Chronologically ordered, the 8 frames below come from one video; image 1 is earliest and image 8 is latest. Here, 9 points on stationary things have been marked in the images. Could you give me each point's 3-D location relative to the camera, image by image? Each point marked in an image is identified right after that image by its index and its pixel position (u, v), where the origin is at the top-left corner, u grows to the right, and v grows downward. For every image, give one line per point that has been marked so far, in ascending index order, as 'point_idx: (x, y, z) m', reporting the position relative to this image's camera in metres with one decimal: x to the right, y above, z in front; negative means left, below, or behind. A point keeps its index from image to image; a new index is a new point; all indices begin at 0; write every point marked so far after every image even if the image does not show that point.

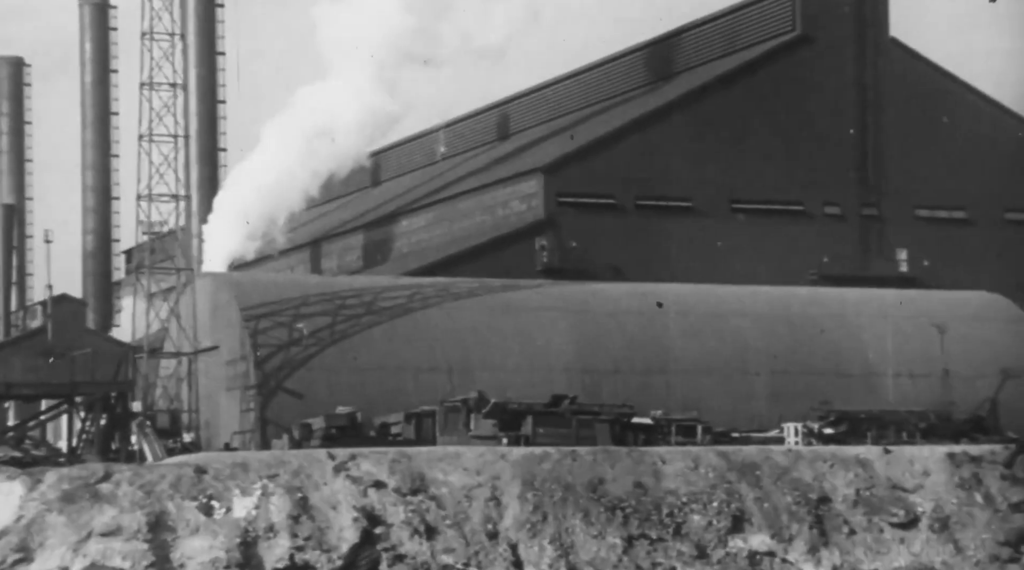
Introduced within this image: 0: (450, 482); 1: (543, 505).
0: (-0.6, -2.0, +19.3) m
1: (+0.3, -2.2, +19.3) m
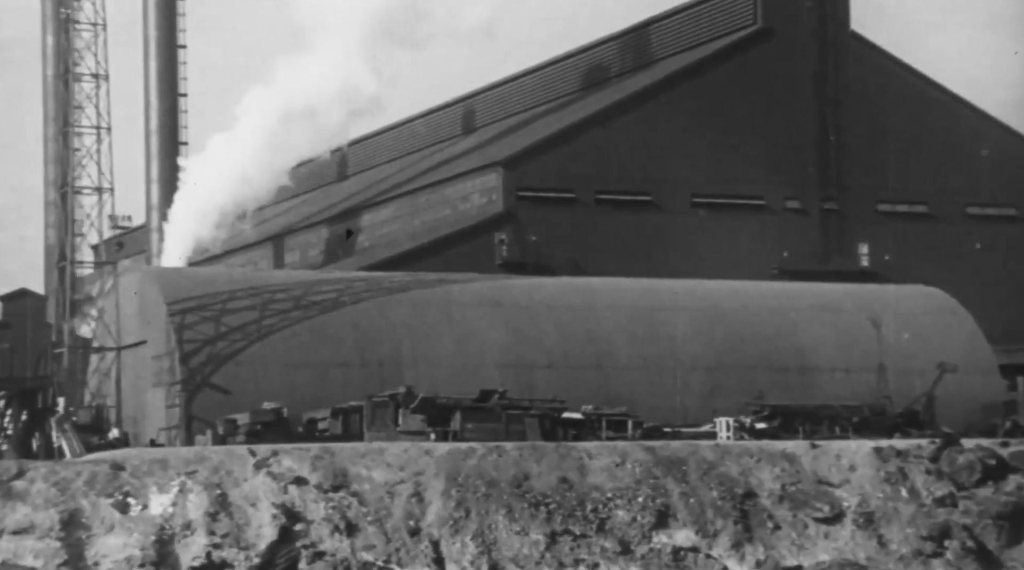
0: (-1.4, -2.0, +19.2) m
1: (-0.5, -2.2, +19.2) m
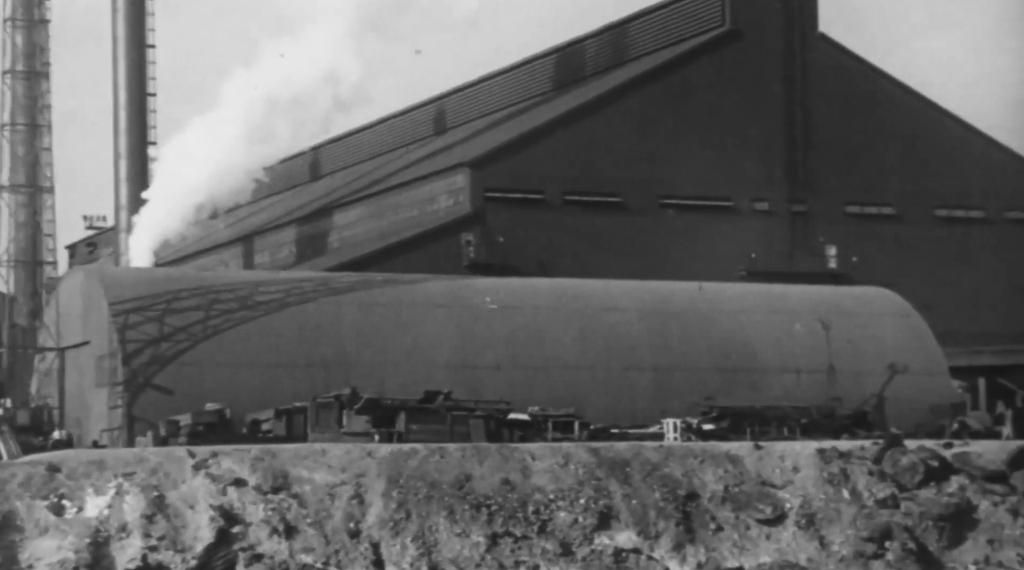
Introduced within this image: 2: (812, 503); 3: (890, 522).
0: (-2.0, -2.0, +19.0) m
1: (-1.1, -2.2, +19.1) m
2: (+3.2, -2.3, +19.9) m
3: (+4.0, -2.5, +19.9) m
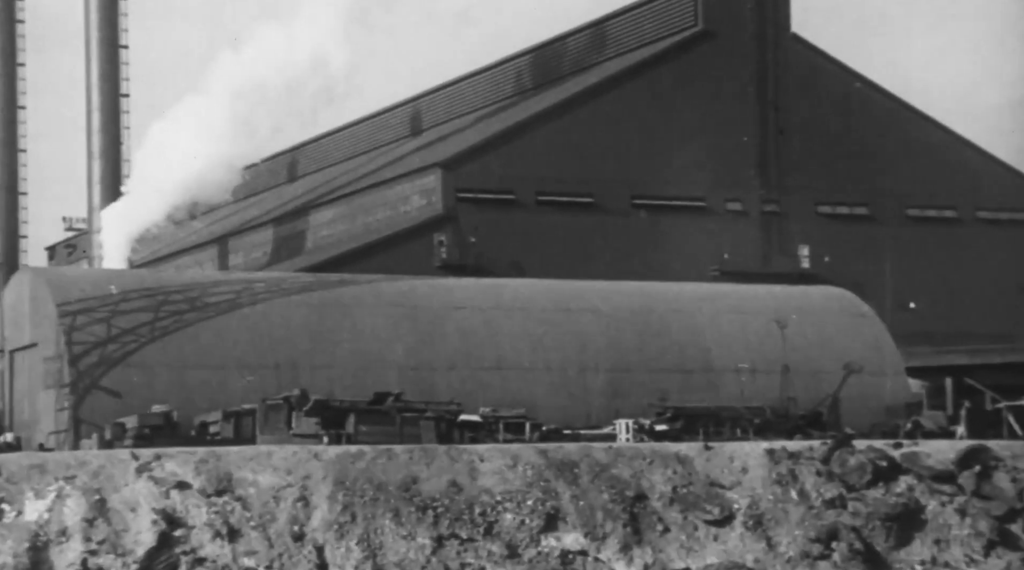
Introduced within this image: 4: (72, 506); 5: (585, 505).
0: (-2.5, -2.0, +18.9) m
1: (-1.6, -2.2, +18.9) m
2: (+2.6, -2.3, +19.8) m
3: (+3.4, -2.5, +19.9) m
4: (-4.3, -2.1, +18.4) m
5: (+0.8, -2.3, +19.4) m
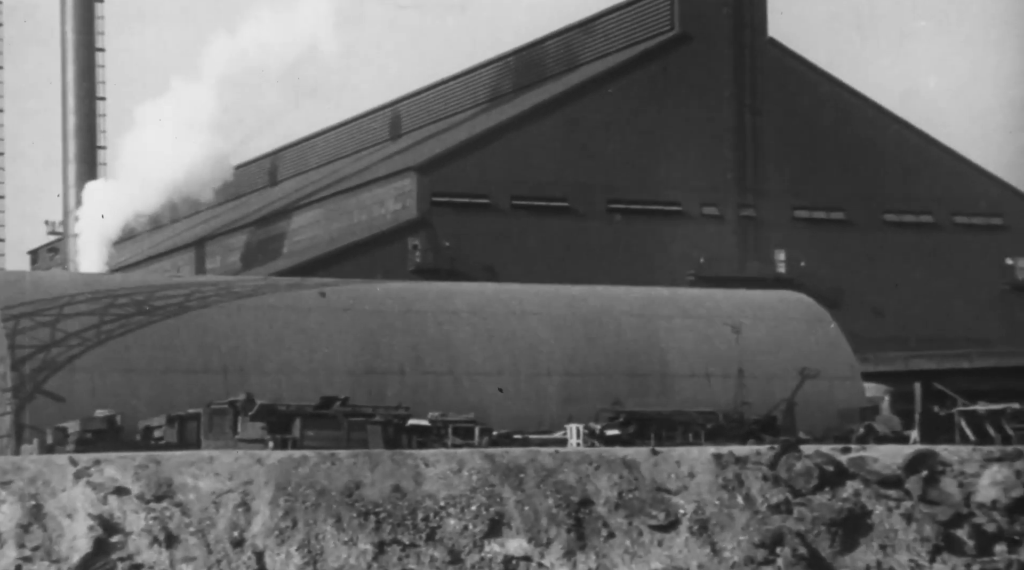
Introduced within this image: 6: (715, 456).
0: (-3.1, -2.0, +18.7) m
1: (-2.2, -2.2, +18.7) m
2: (+2.0, -2.3, +19.7) m
3: (+2.8, -2.5, +19.8) m
4: (-4.8, -2.2, +18.2) m
5: (+0.2, -2.3, +19.3) m
6: (+2.1, -1.8, +19.9) m
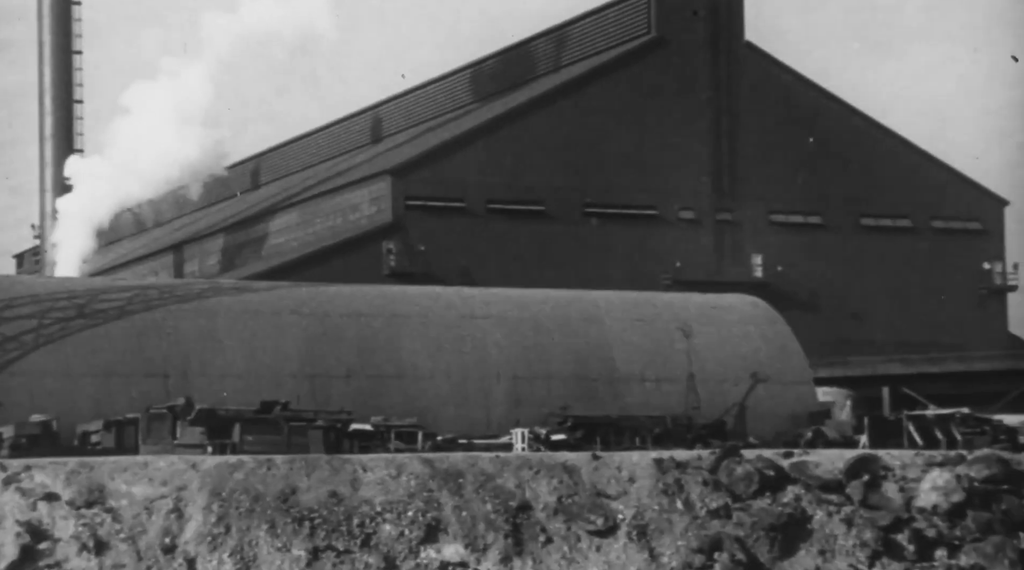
0: (-3.7, -2.0, +18.5) m
1: (-2.8, -2.3, +18.5) m
2: (+1.4, -2.4, +19.5) m
3: (+2.2, -2.6, +19.6) m
4: (-5.5, -2.2, +17.9) m
5: (-0.5, -2.3, +19.1) m
6: (+1.5, -1.8, +19.8) m
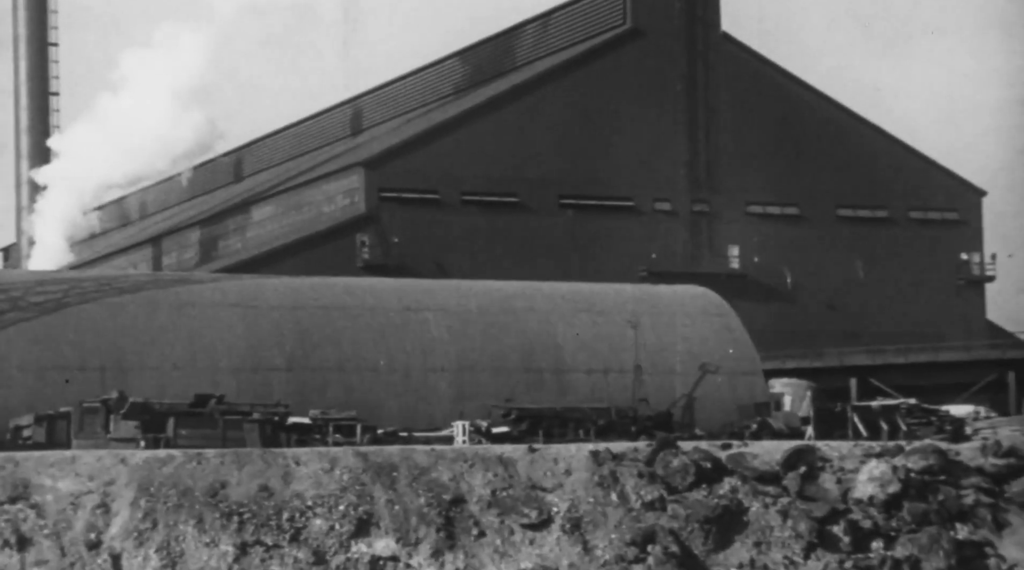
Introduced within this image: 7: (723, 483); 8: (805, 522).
0: (-4.4, -2.0, +18.2) m
1: (-3.5, -2.2, +18.3) m
2: (+0.7, -2.3, +19.4) m
3: (+1.5, -2.5, +19.4) m
4: (-6.1, -2.1, +17.6) m
5: (-1.1, -2.2, +18.9) m
6: (+0.8, -1.7, +19.6) m
7: (+2.2, -2.1, +19.8) m
8: (+3.0, -2.5, +19.5) m
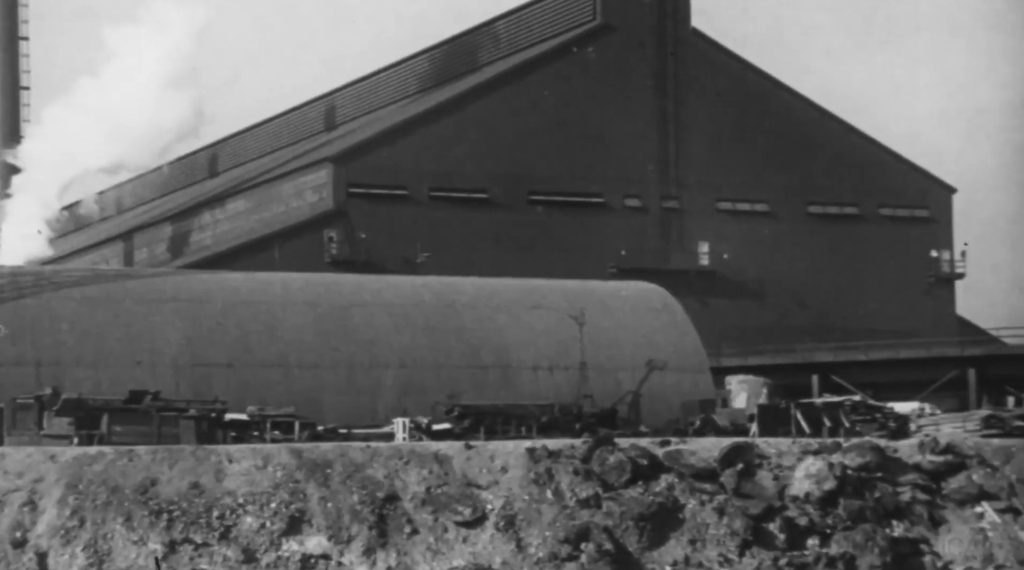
0: (-5.0, -1.9, +17.9) m
1: (-4.1, -2.1, +18.0) m
2: (0.0, -2.2, +19.2) m
3: (+0.8, -2.4, +19.3) m
4: (-6.7, -2.1, +17.3) m
5: (-1.8, -2.2, +18.7) m
6: (+0.1, -1.7, +19.5) m
7: (+1.5, -2.0, +19.7) m
8: (+2.4, -2.4, +19.4) m
